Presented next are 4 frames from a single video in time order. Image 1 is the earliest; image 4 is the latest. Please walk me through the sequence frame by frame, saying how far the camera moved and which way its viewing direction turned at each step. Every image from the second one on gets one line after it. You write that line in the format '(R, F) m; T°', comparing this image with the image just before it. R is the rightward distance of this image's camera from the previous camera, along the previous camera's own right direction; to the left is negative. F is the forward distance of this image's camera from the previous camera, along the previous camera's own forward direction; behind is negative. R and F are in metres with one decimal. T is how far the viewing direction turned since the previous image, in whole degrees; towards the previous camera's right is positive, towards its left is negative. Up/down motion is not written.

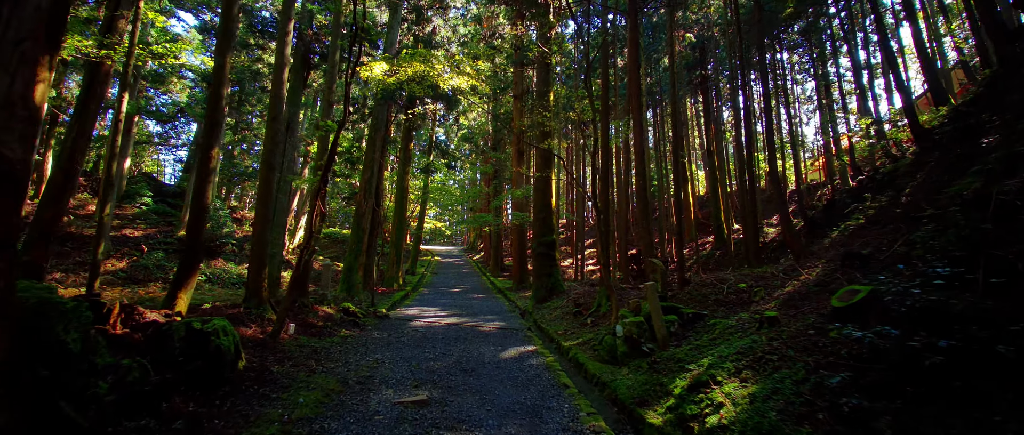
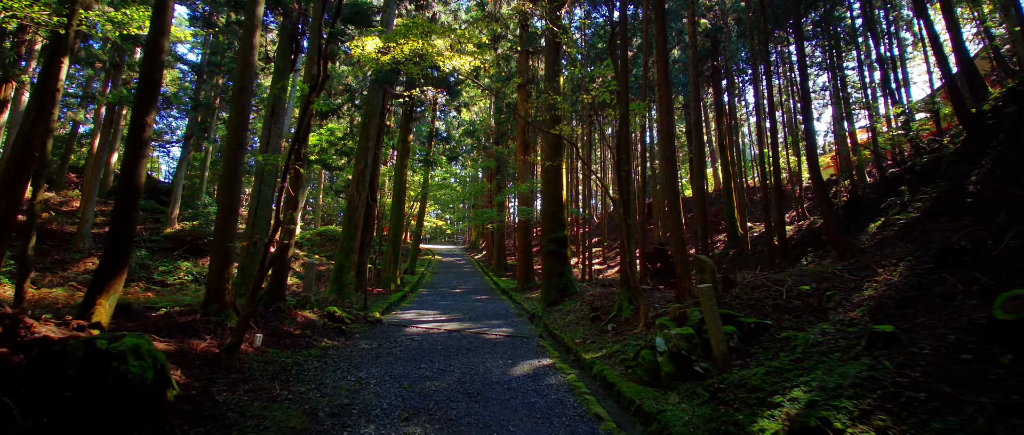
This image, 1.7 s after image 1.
(-0.1, +0.9) m; 0°
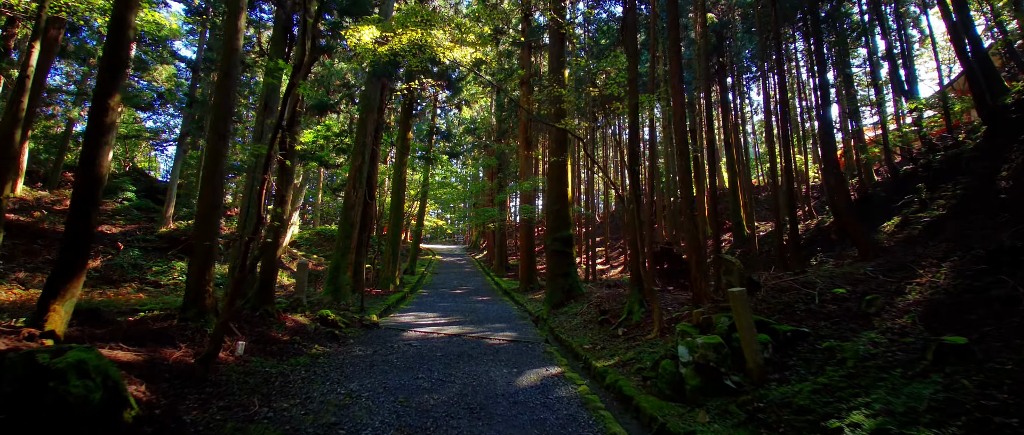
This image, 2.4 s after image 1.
(-0.1, +0.4) m; 0°
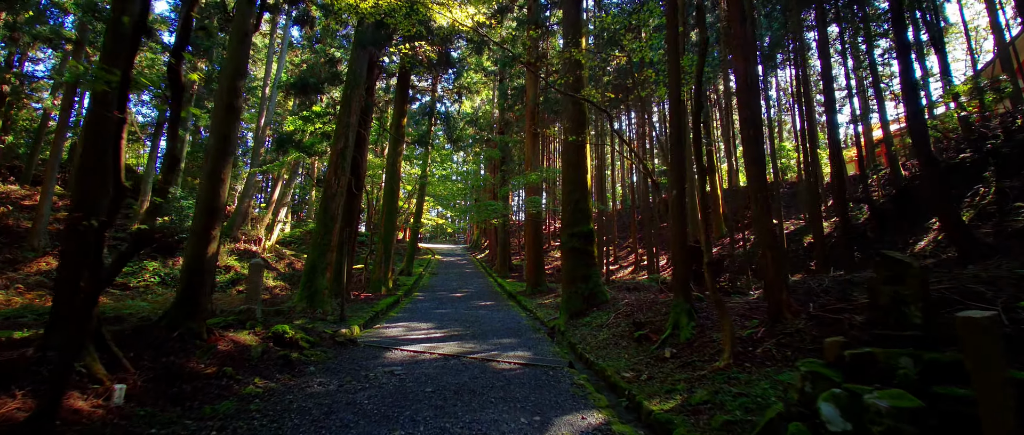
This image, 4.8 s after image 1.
(-0.1, +1.4) m; 0°
